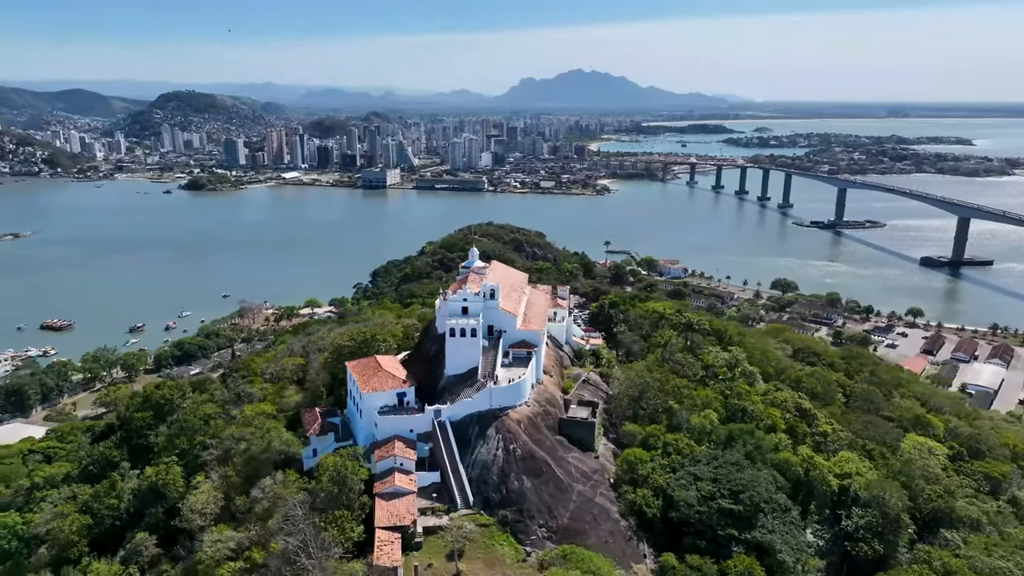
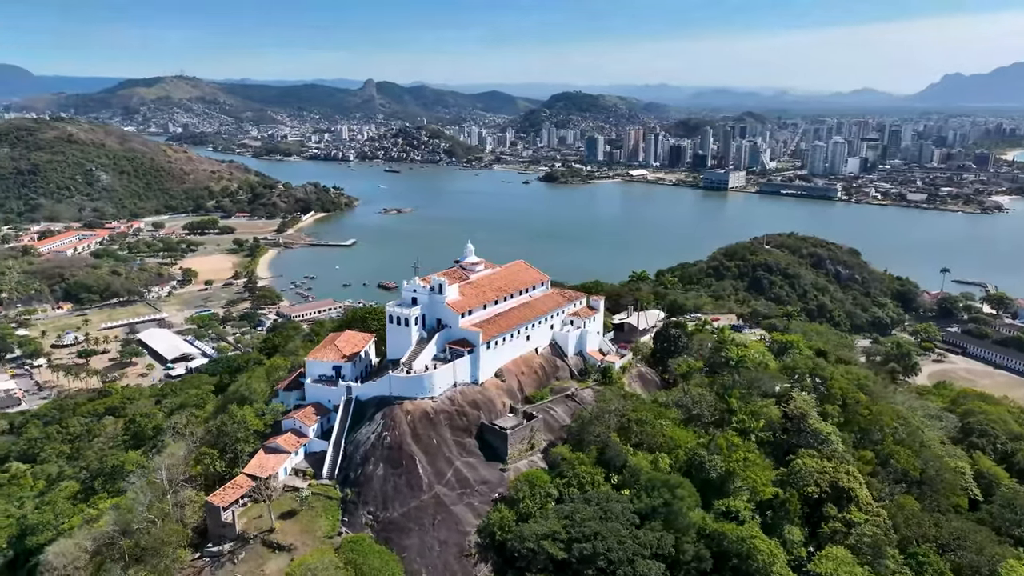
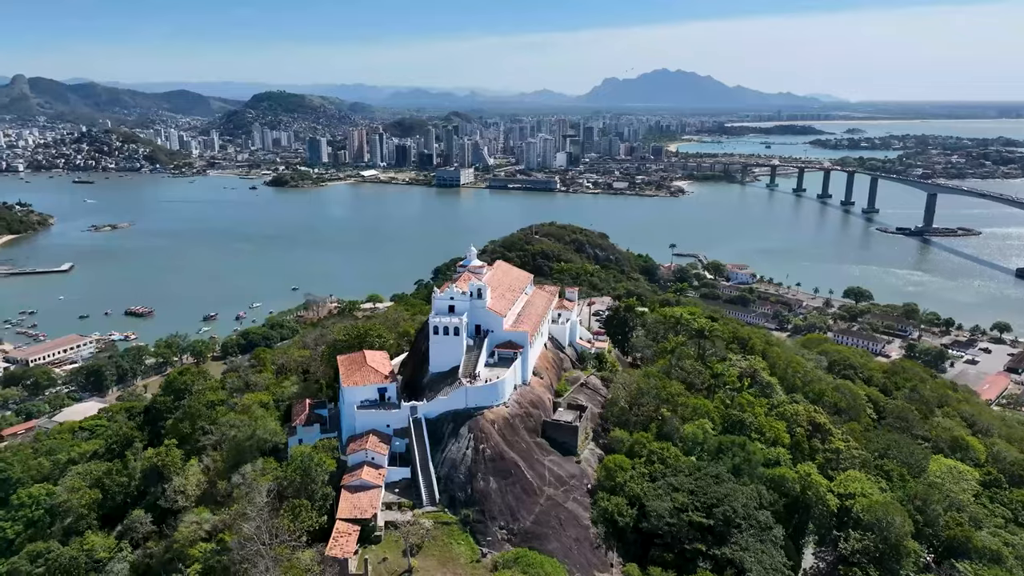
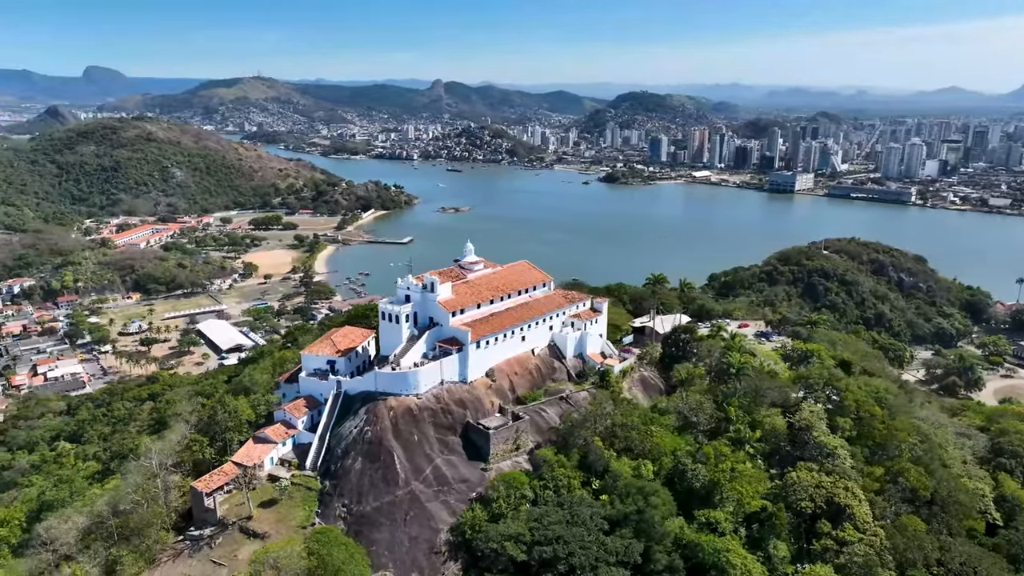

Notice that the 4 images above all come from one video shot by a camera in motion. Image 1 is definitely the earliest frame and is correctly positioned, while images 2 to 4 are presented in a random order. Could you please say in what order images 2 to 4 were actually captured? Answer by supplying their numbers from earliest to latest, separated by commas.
3, 2, 4
